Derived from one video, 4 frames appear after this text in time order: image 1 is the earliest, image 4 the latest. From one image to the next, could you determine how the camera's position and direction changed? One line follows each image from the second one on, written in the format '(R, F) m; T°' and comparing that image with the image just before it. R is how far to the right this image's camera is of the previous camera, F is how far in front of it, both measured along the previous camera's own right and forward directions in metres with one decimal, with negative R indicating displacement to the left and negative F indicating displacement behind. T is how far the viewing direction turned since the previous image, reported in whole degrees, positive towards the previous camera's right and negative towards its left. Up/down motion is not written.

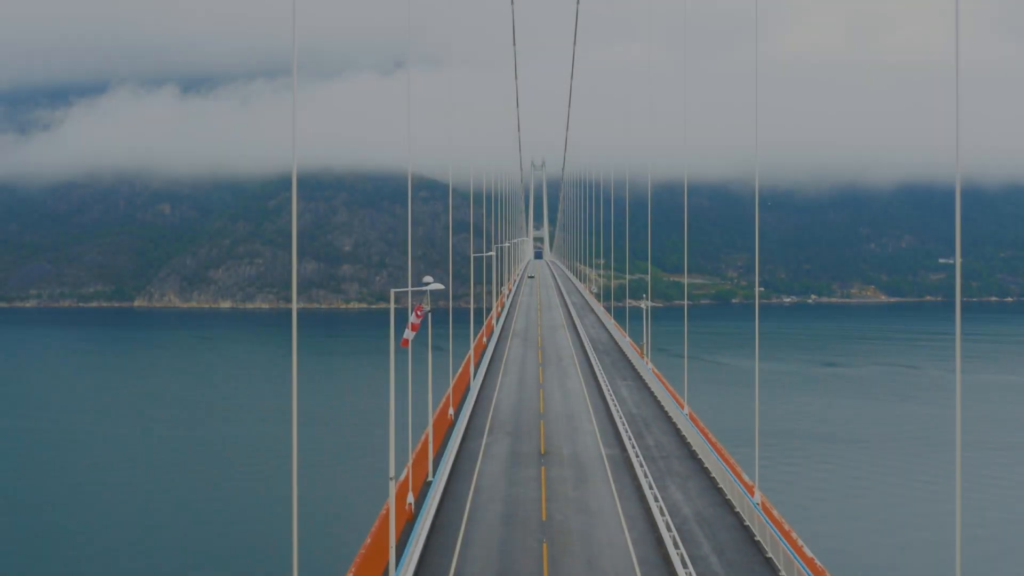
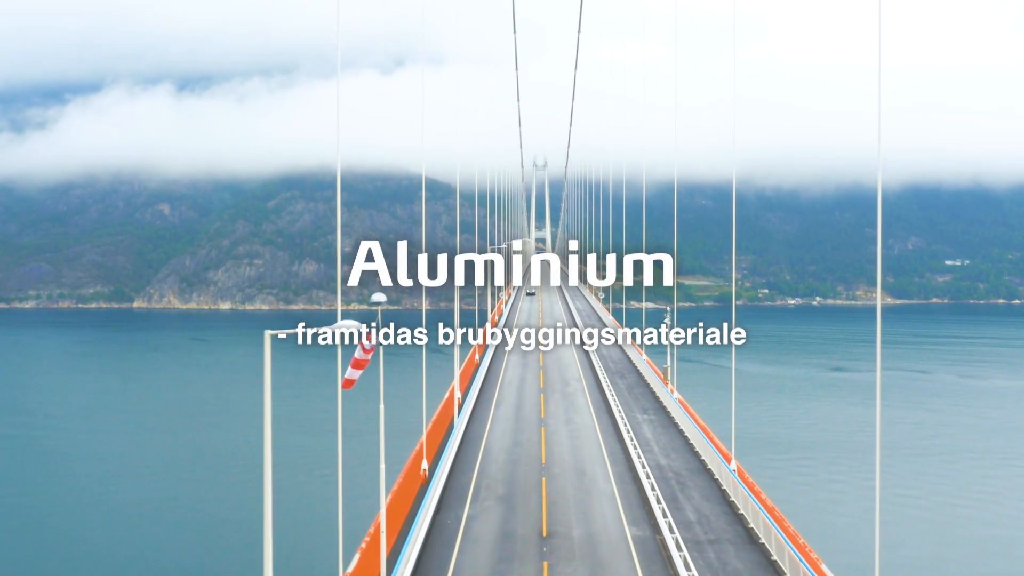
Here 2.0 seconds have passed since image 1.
(0.0, +1.1) m; 0°
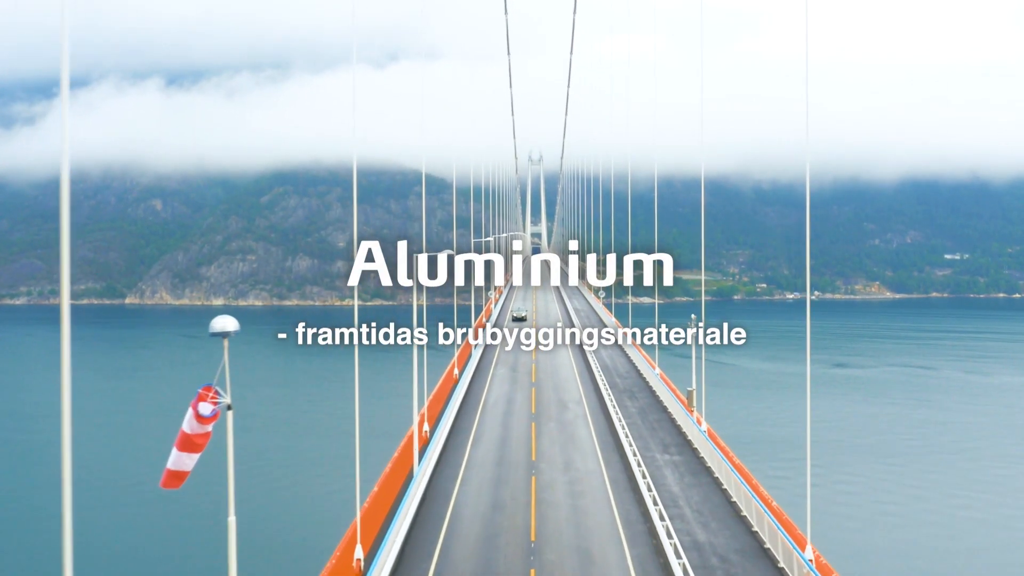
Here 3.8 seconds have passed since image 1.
(+0.1, +1.2) m; 0°
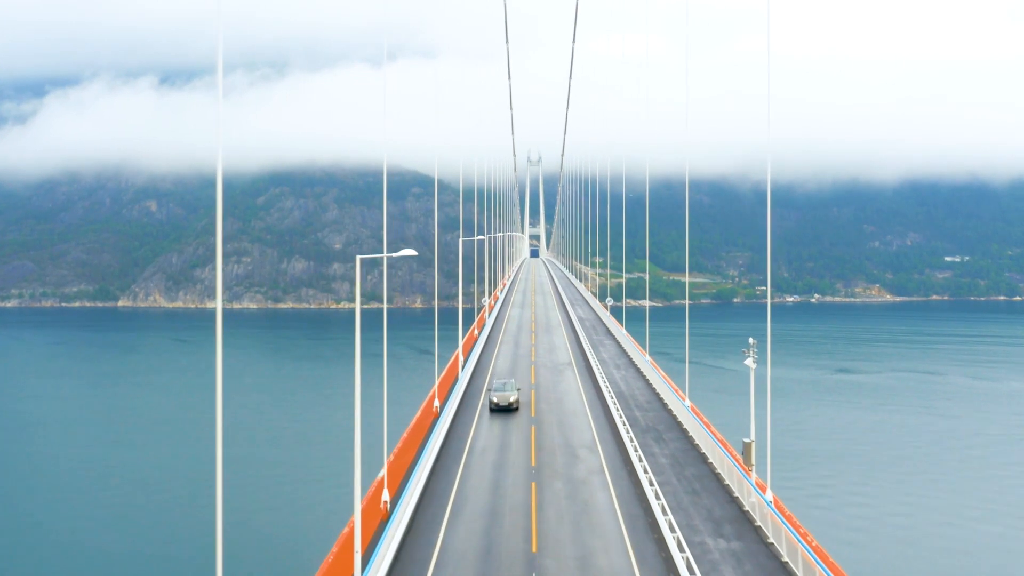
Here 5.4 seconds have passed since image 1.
(-0.1, +1.2) m; 0°
